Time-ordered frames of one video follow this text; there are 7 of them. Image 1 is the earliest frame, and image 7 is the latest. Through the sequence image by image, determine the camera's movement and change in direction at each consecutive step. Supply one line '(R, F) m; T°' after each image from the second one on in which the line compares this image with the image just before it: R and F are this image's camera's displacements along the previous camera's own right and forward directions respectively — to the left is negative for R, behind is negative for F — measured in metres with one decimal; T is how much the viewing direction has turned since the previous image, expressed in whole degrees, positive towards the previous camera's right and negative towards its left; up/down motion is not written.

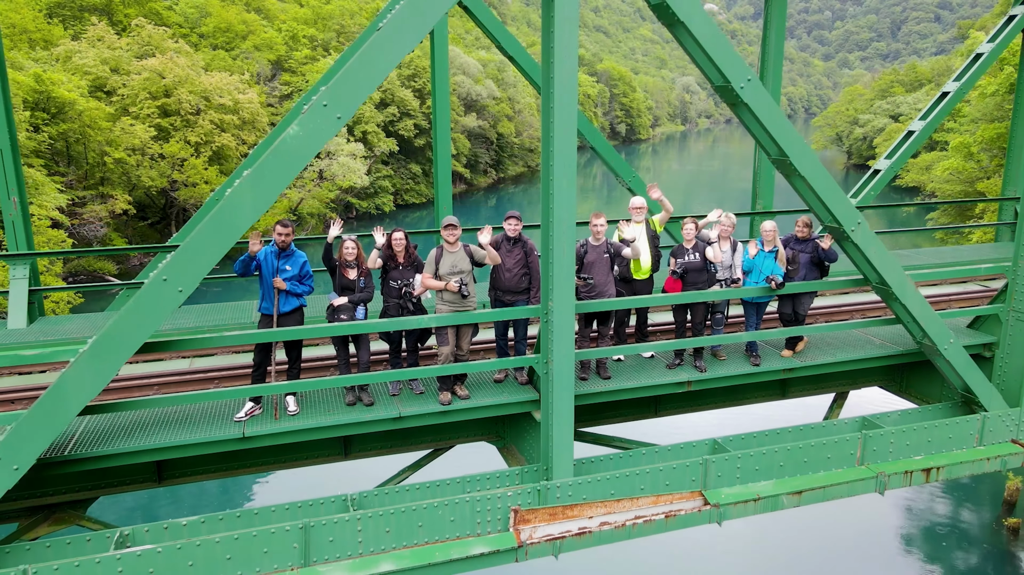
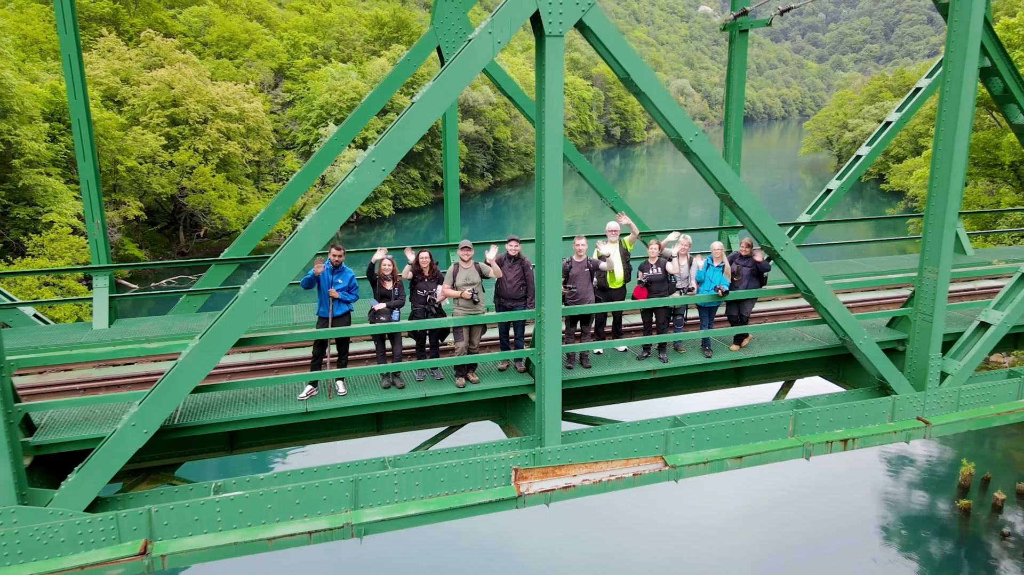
(0.0, -1.2) m; 0°
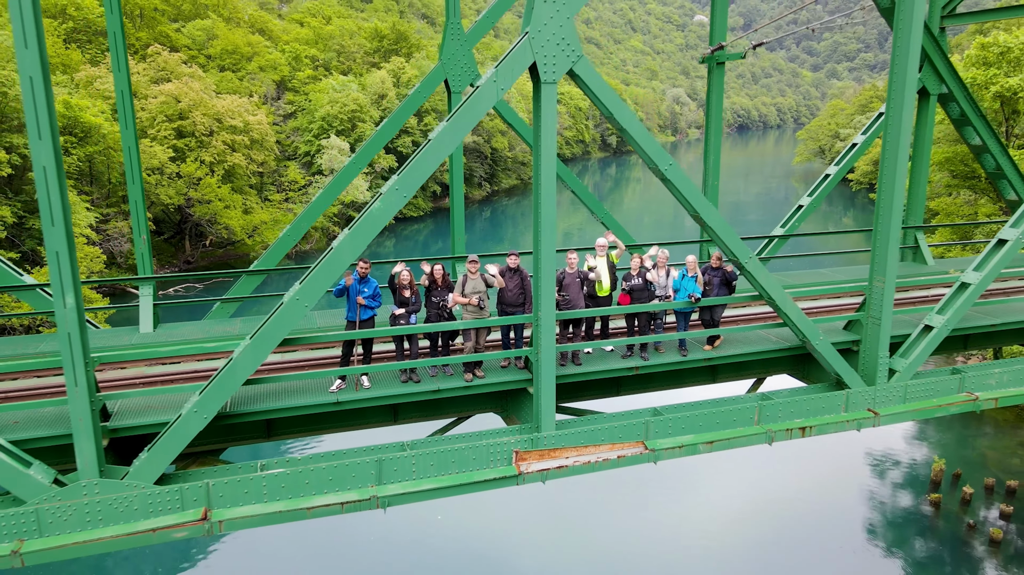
(0.0, -0.9) m; 0°
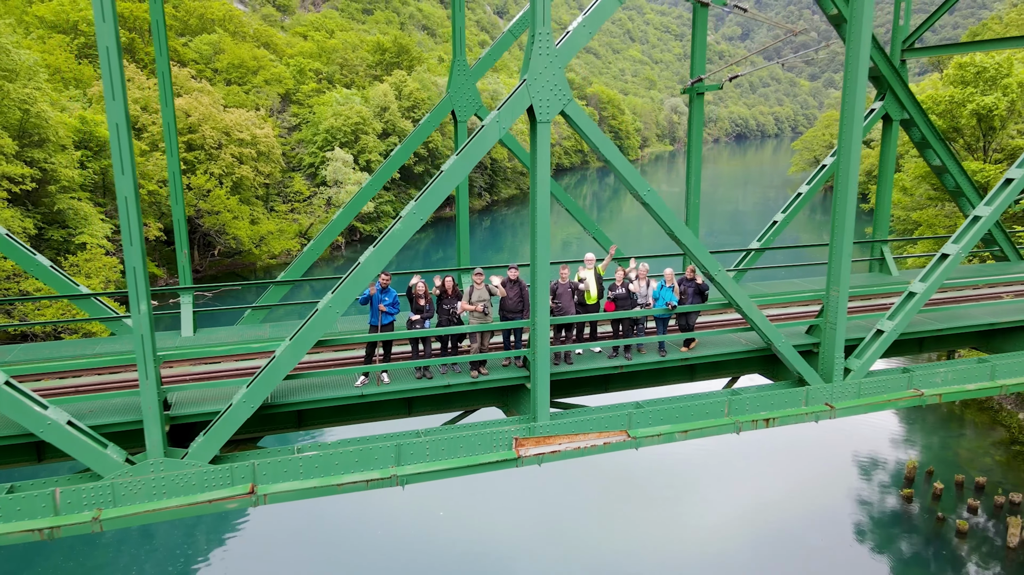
(0.0, -1.0) m; 0°
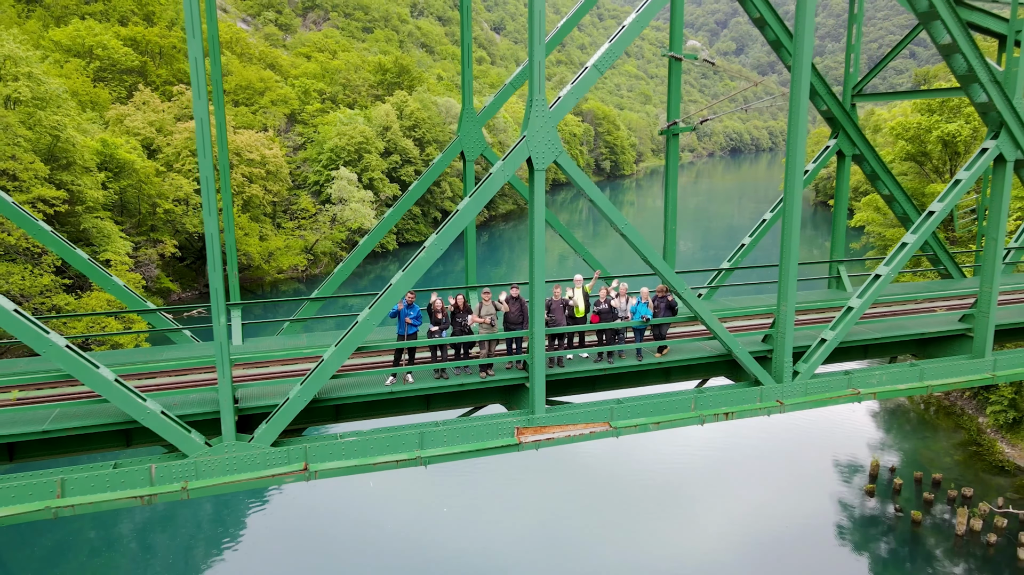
(-0.1, -1.6) m; 0°
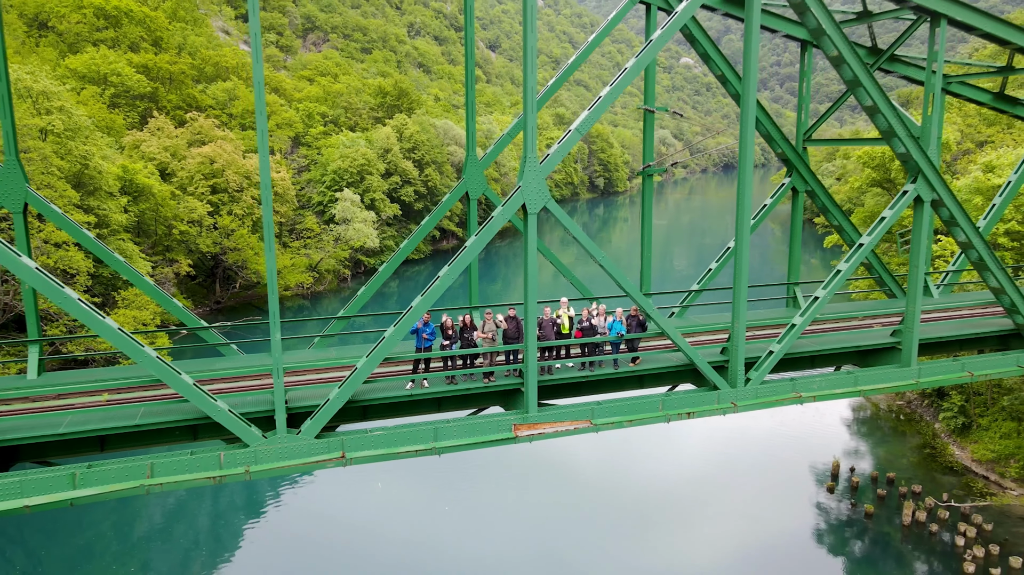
(0.0, -1.9) m; 0°
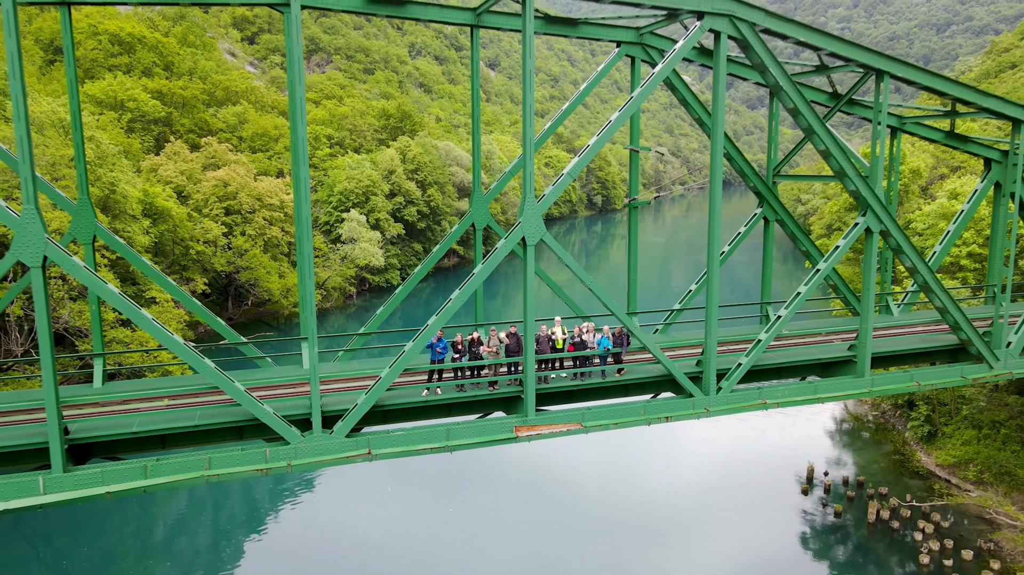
(0.0, -1.7) m; 0°
